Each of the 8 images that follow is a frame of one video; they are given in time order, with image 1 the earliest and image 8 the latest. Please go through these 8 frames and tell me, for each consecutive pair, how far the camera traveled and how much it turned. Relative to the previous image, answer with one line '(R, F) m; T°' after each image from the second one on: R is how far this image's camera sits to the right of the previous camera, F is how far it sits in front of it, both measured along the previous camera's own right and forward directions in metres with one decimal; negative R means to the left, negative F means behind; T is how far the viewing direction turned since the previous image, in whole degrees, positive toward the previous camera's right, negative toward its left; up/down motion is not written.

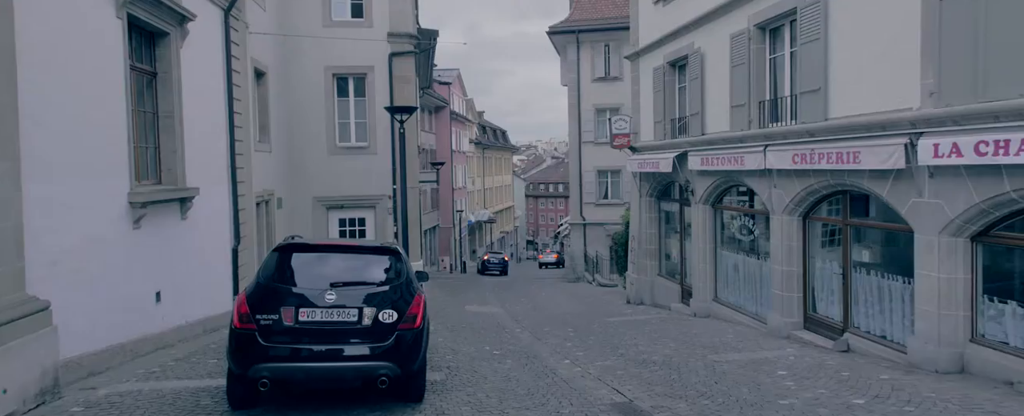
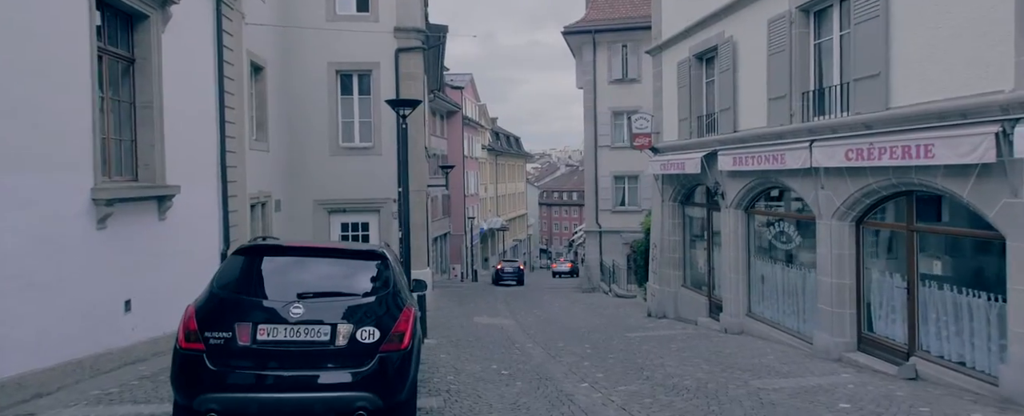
(0.0, +1.2) m; -1°
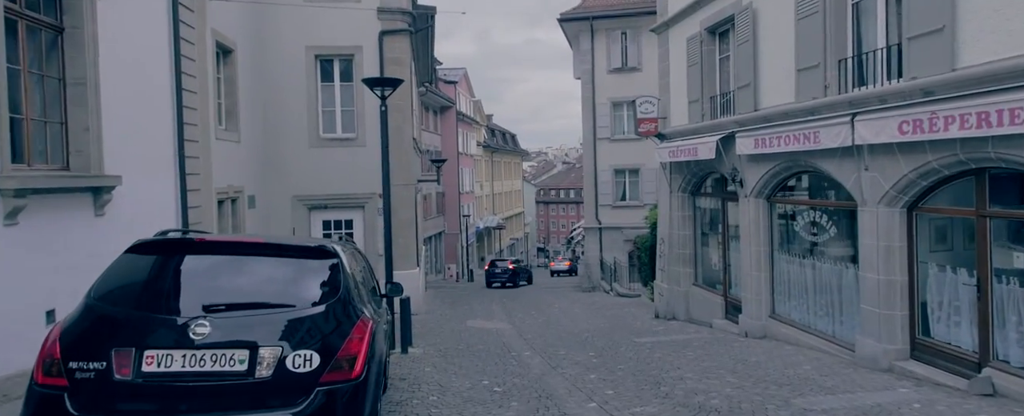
(+0.1, +1.4) m; 0°
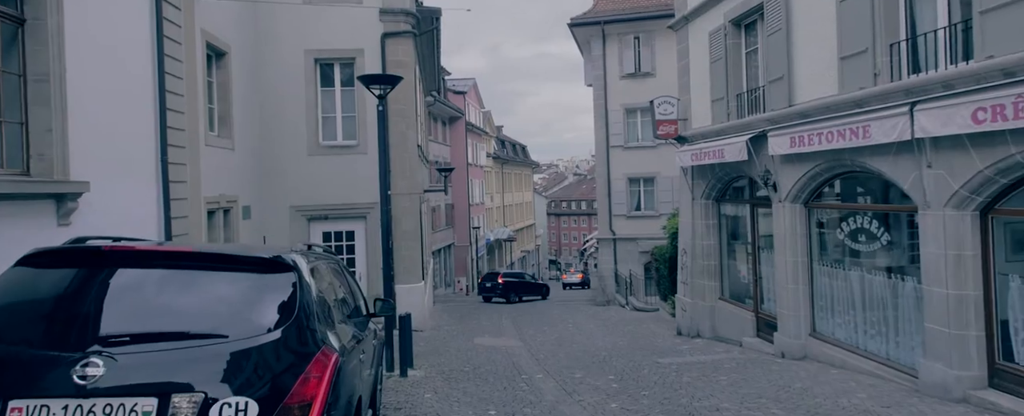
(0.0, +1.0) m; -1°
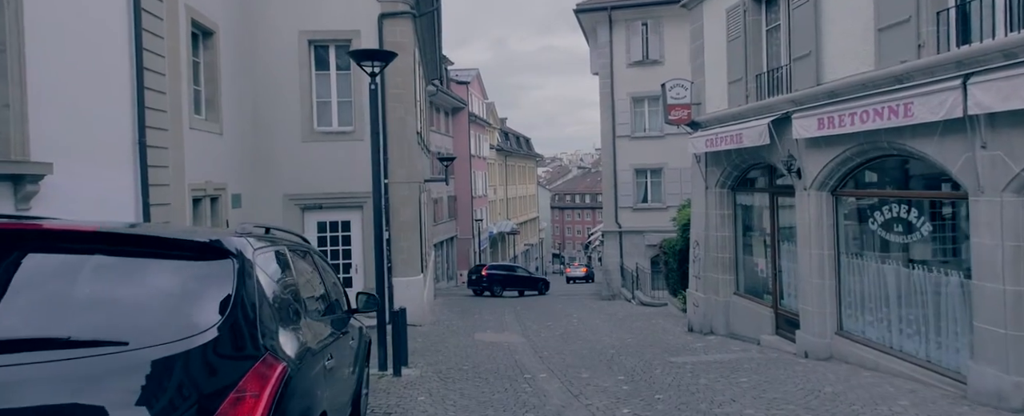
(0.0, +0.8) m; 0°
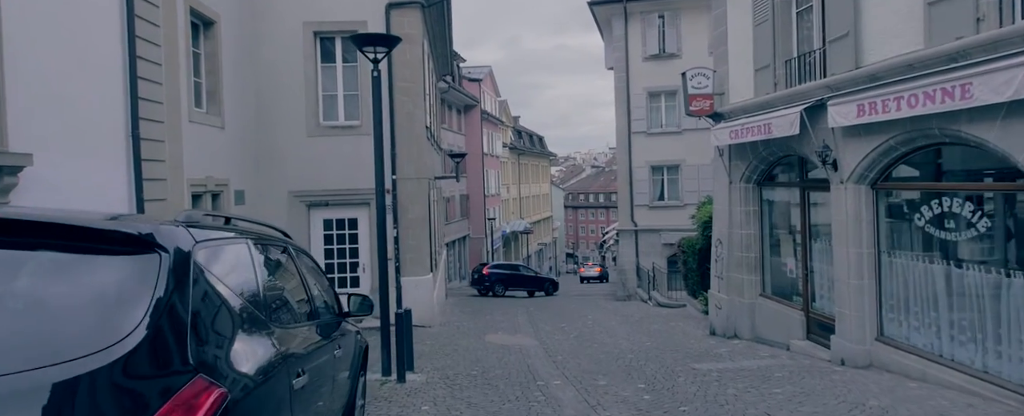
(0.0, +0.7) m; -1°
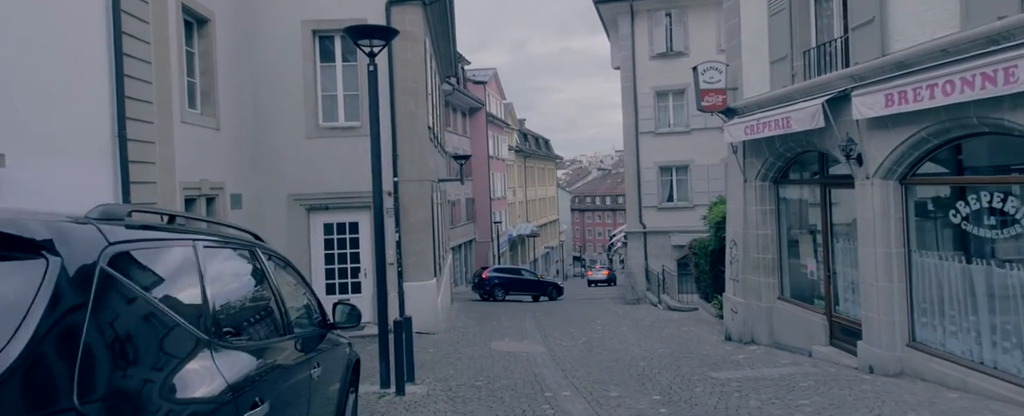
(0.0, +0.5) m; 0°
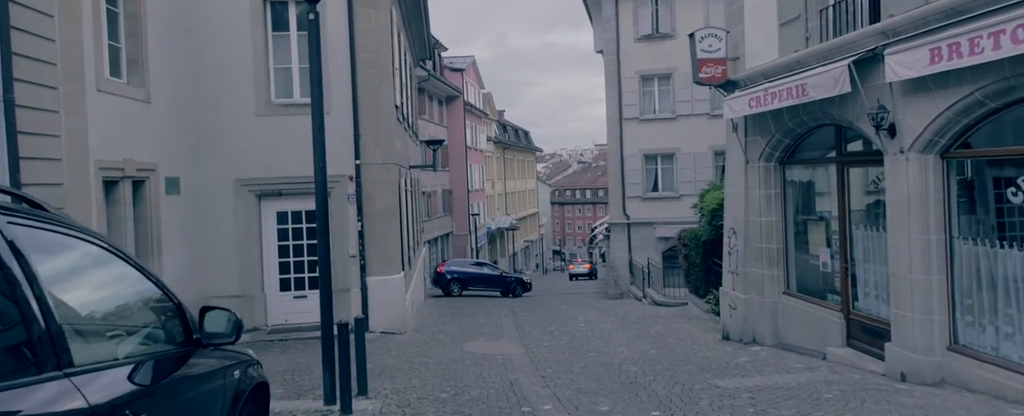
(+0.1, +1.4) m; +2°
